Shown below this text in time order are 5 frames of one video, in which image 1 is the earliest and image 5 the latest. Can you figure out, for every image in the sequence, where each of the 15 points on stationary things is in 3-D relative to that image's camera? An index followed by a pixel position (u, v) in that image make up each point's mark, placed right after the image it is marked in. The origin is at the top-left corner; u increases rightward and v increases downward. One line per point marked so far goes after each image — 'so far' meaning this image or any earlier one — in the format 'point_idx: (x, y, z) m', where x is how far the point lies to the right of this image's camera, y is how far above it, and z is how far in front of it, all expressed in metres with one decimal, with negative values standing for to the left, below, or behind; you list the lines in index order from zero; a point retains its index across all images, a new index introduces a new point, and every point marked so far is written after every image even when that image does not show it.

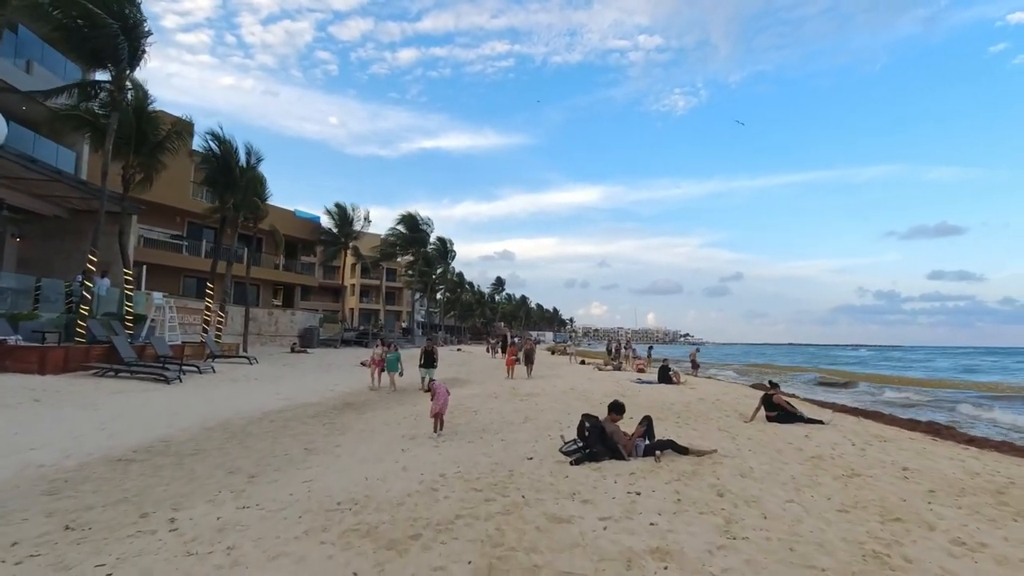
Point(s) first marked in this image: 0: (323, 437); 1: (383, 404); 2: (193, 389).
0: (-3.7, -2.9, +10.3) m
1: (-3.5, -3.2, +14.6) m
2: (-9.2, -2.9, +15.4) m
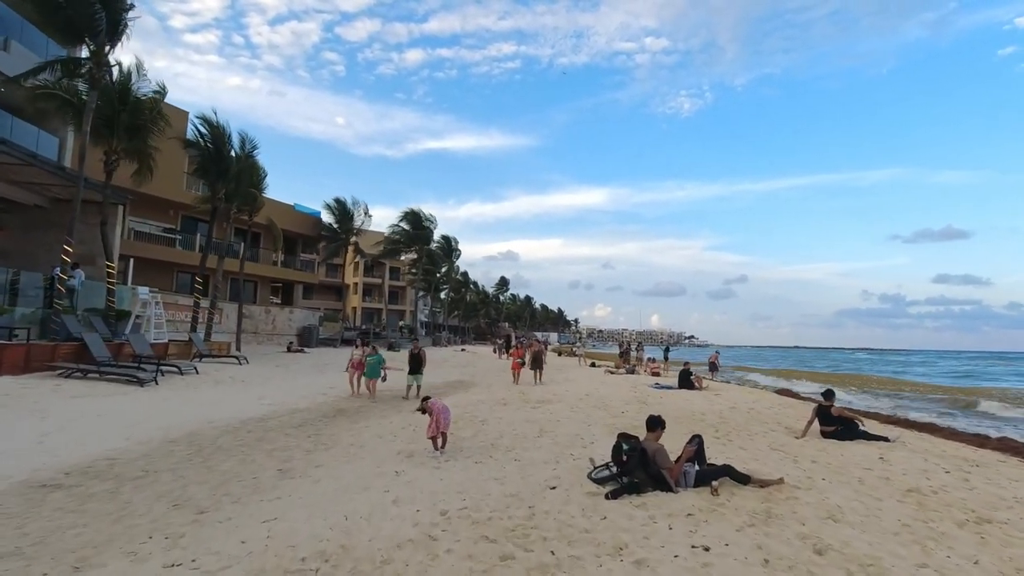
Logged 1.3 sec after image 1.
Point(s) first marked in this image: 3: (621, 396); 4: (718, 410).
0: (-3.4, -2.7, +8.7) m
1: (-3.3, -3.1, +13.0) m
2: (-9.0, -2.7, +13.9) m
3: (+3.4, -3.4, +16.5) m
4: (+5.5, -3.2, +14.1) m
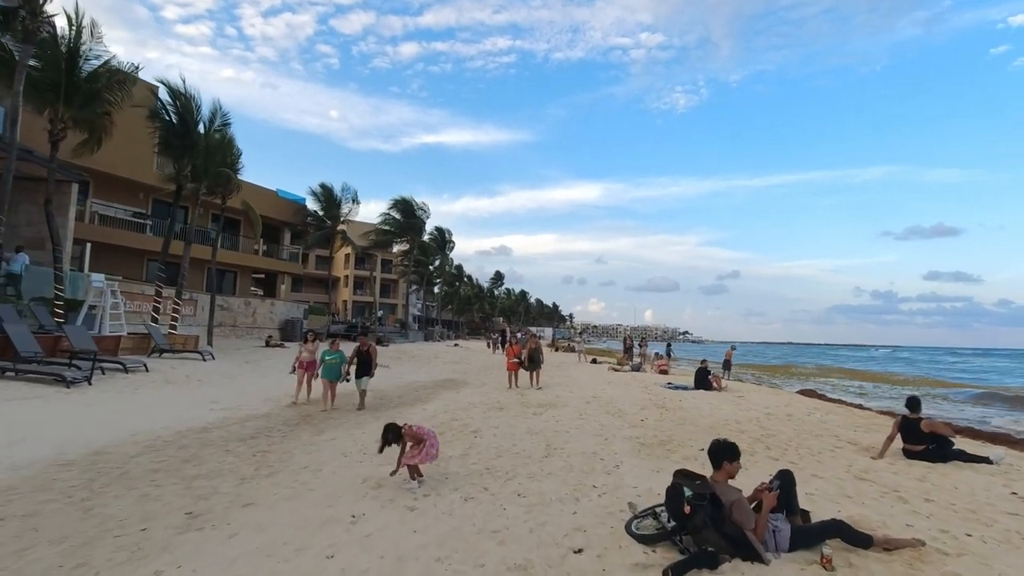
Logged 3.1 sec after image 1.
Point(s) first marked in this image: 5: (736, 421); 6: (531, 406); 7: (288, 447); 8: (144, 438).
0: (-3.4, -2.4, +6.5) m
1: (-3.3, -2.7, +10.8) m
2: (-9.0, -2.3, +11.6) m
3: (+3.3, -3.0, +14.4) m
4: (+5.4, -2.9, +12.0) m
5: (+4.7, -2.8, +11.1) m
6: (+0.5, -2.8, +12.6) m
7: (-3.7, -2.6, +8.7) m
8: (-5.9, -2.4, +8.5) m
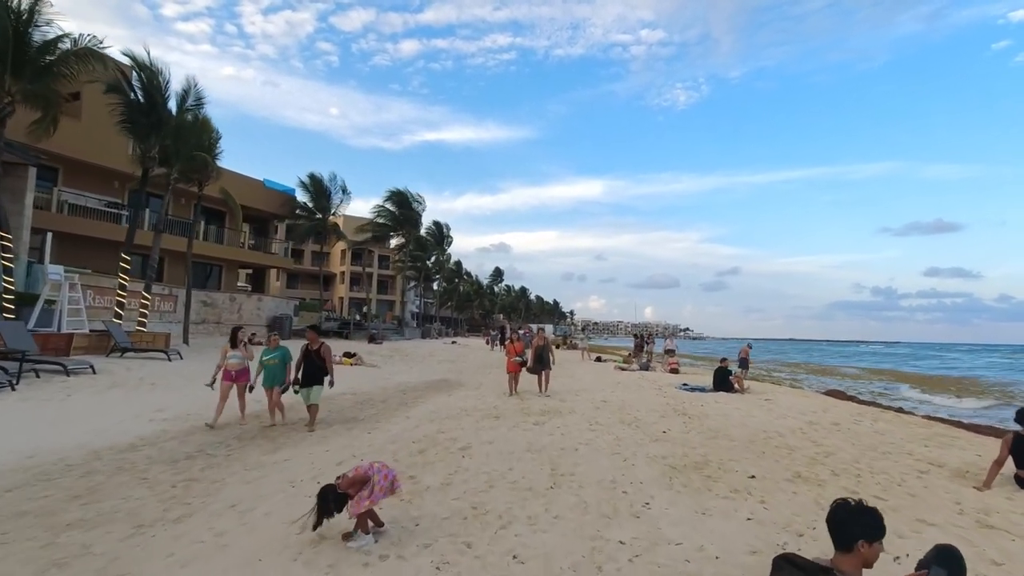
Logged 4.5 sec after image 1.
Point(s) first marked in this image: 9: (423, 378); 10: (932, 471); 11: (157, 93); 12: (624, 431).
0: (-3.5, -2.2, +4.7) m
1: (-3.4, -2.5, +9.0) m
2: (-9.1, -2.1, +9.8) m
3: (+3.2, -2.8, +12.6) m
4: (+5.4, -2.7, +10.2) m
5: (+4.7, -2.5, +9.3) m
6: (+0.4, -2.6, +10.8) m
7: (-3.7, -2.4, +6.9) m
8: (-6.0, -2.2, +6.7) m
9: (-3.4, -3.3, +19.8) m
10: (+5.3, -2.3, +6.7) m
11: (-12.9, +7.1, +19.2) m
12: (+2.0, -2.5, +9.3) m
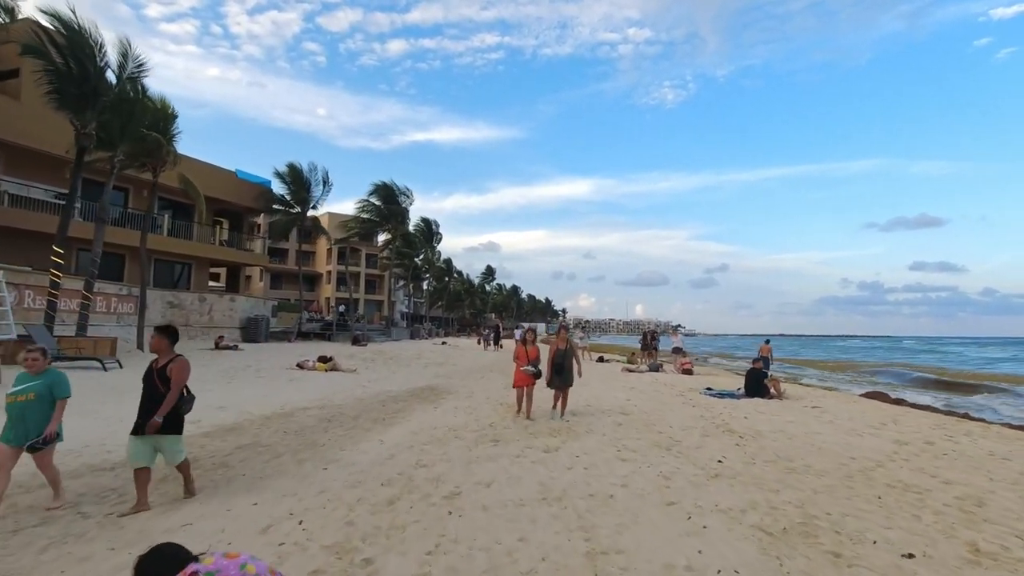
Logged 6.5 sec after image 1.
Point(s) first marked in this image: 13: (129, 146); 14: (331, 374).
0: (-3.3, -2.0, +2.3) m
1: (-3.3, -2.3, +6.6) m
2: (-9.0, -2.0, +7.3) m
3: (+3.3, -2.5, +10.3) m
4: (+5.4, -2.4, +7.8) m
5: (+4.7, -2.3, +6.9) m
6: (+0.5, -2.3, +8.4) m
7: (-3.6, -2.2, +4.4) m
8: (-5.9, -2.1, +4.2) m
9: (-3.5, -3.1, +17.3) m
10: (+5.4, -2.0, +4.3) m
11: (-13.1, +7.2, +16.5) m
12: (+2.0, -2.3, +6.9) m
13: (-13.6, +5.1, +18.9) m
14: (-6.1, -2.9, +17.9) m
